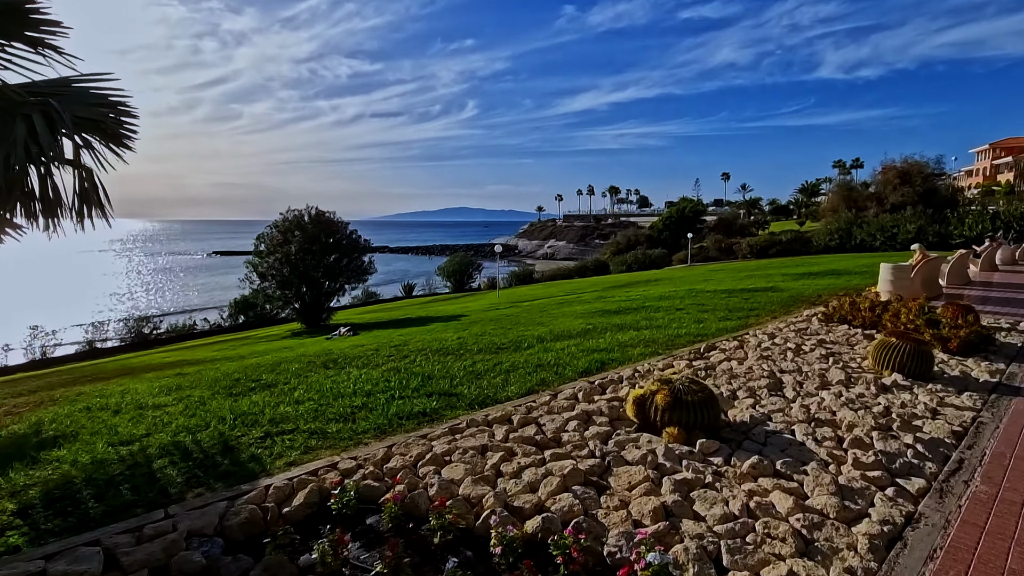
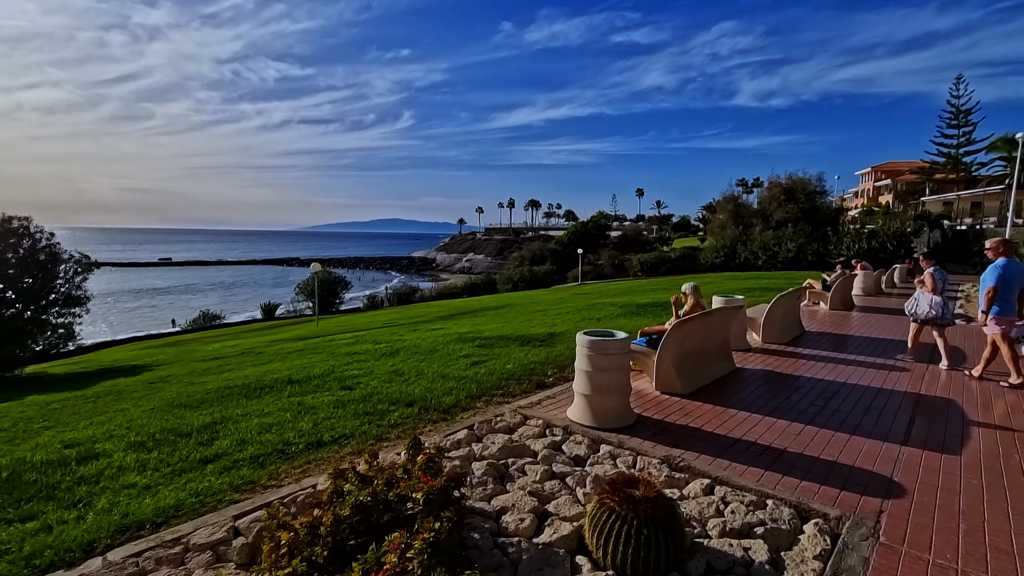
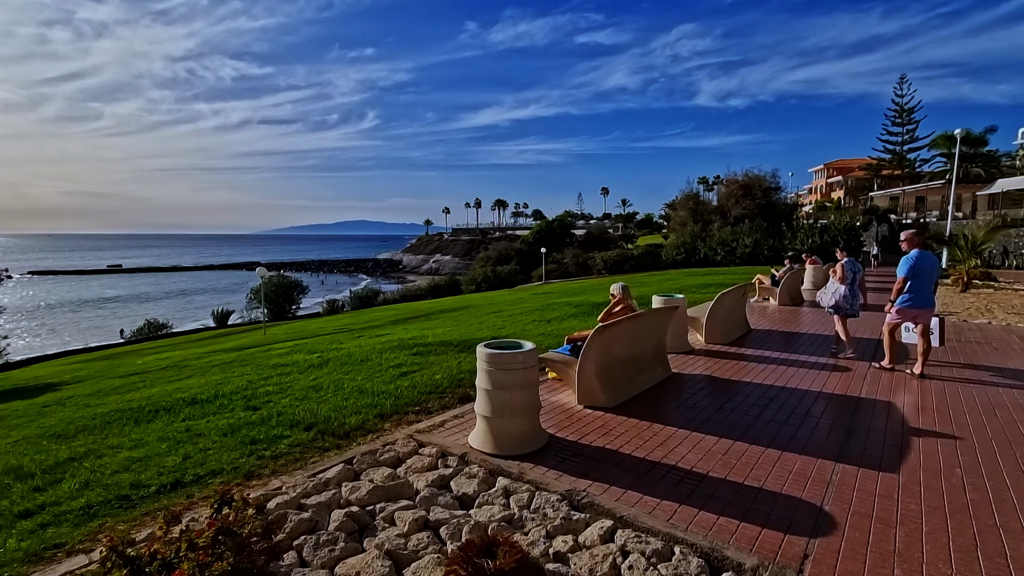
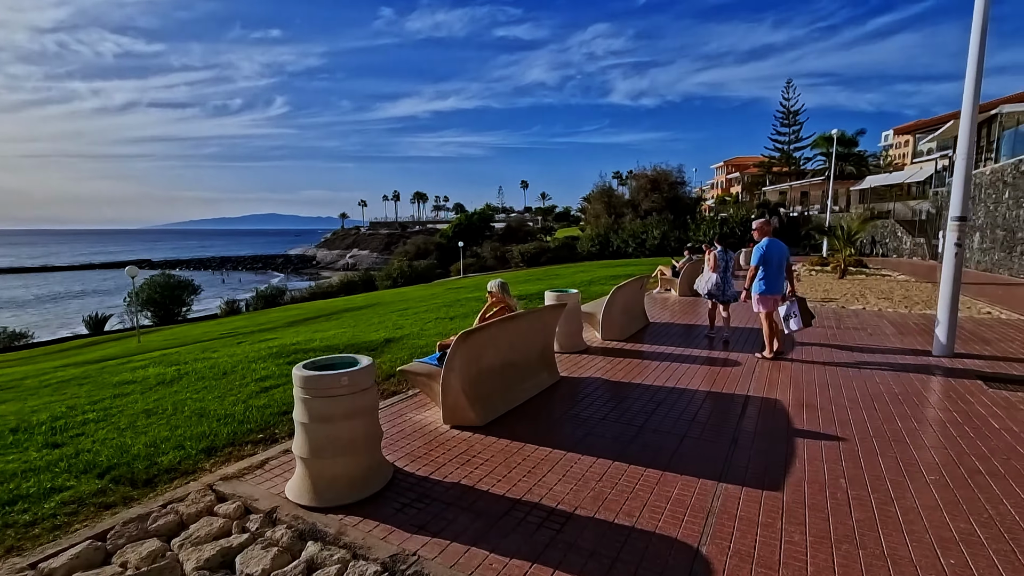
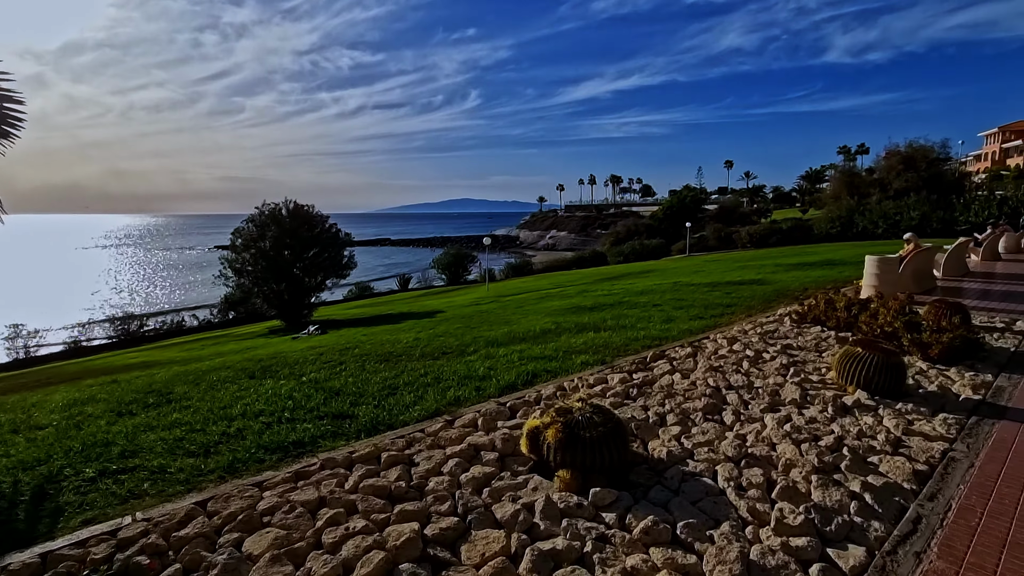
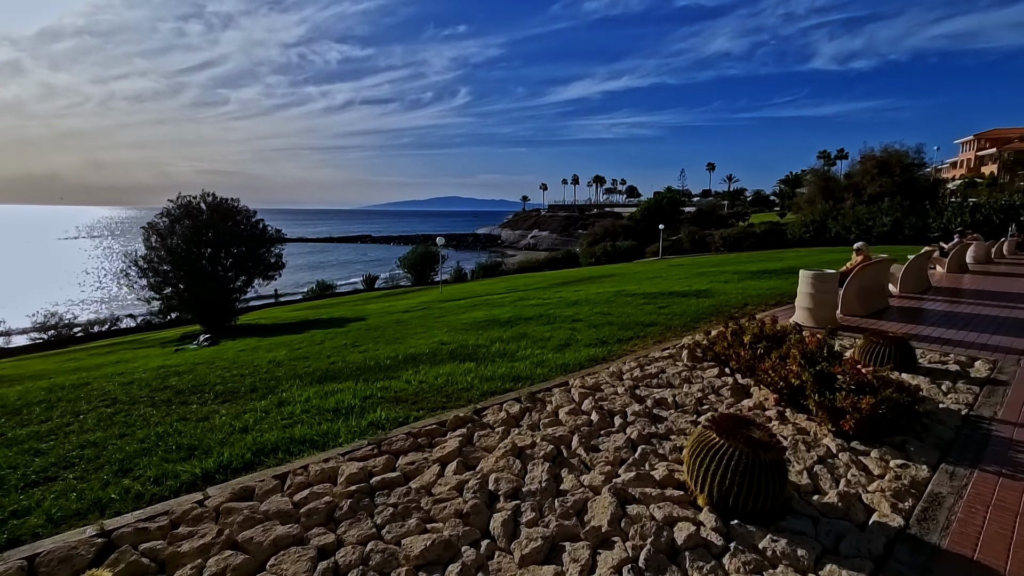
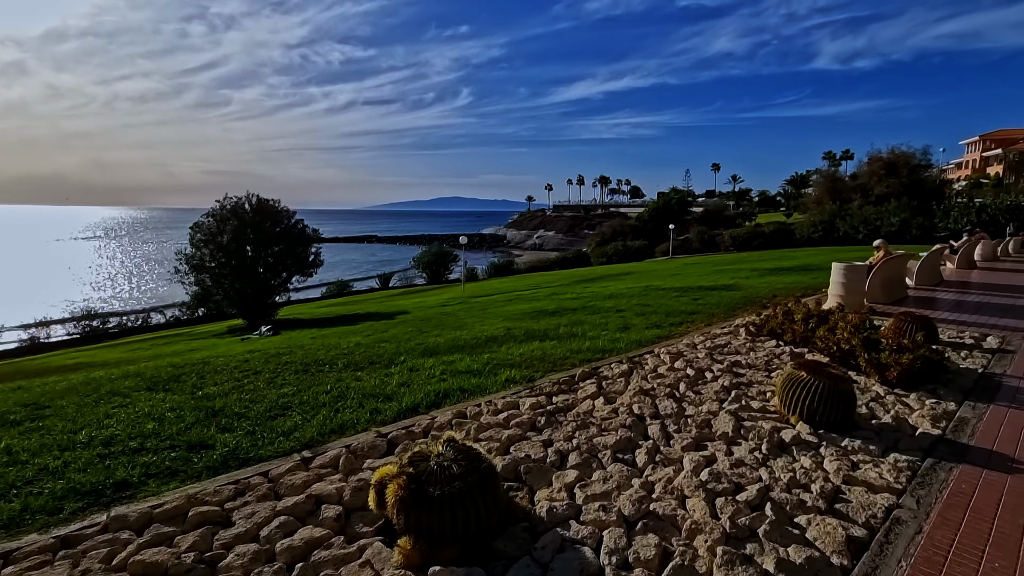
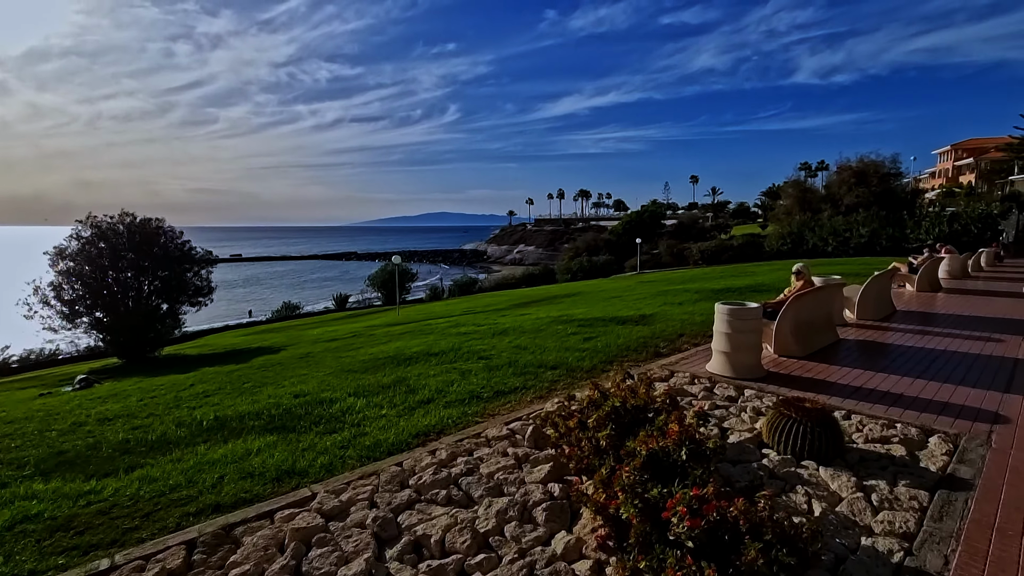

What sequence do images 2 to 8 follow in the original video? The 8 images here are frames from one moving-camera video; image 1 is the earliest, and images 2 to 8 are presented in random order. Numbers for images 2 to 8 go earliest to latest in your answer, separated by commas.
5, 7, 6, 8, 2, 3, 4
